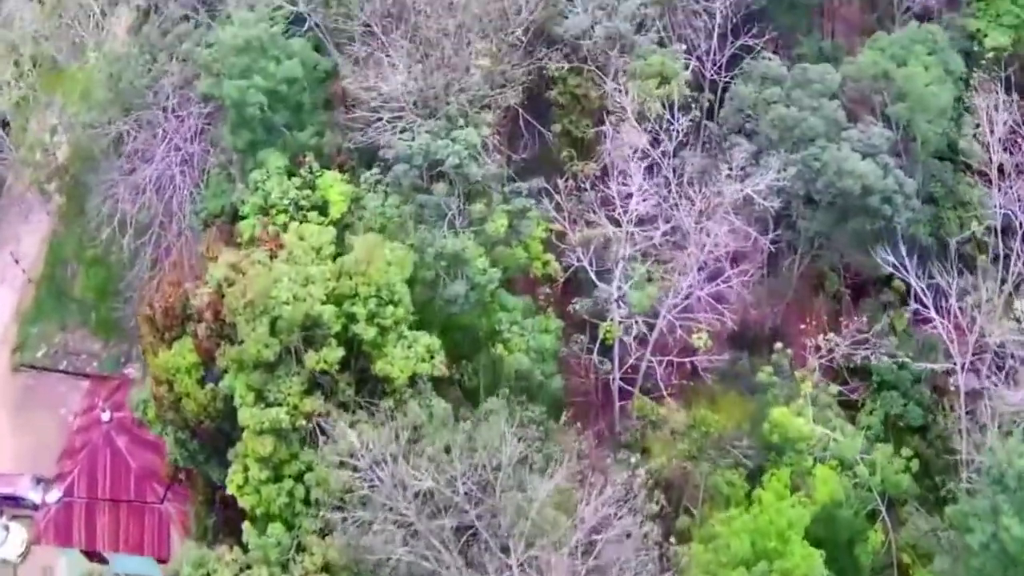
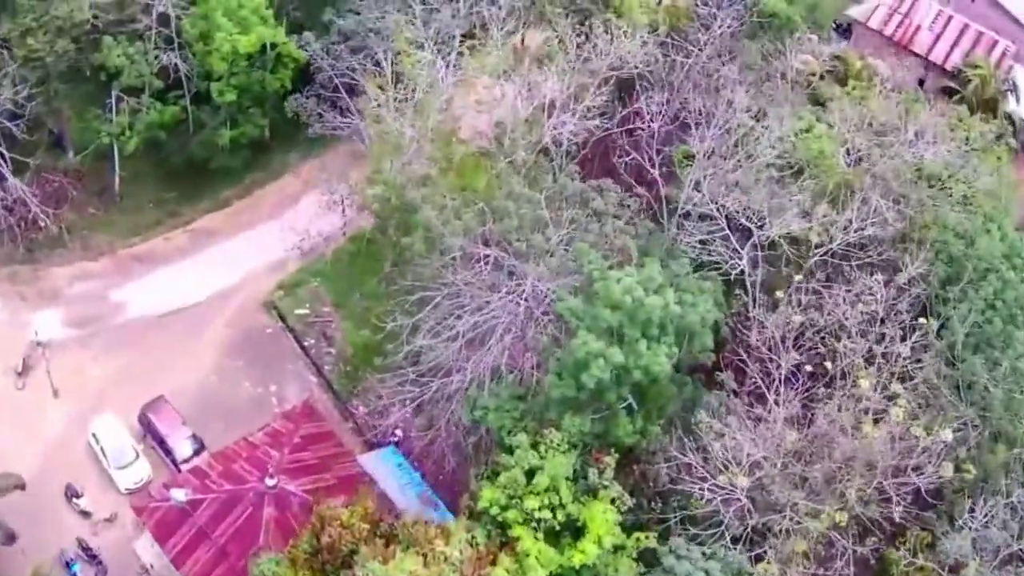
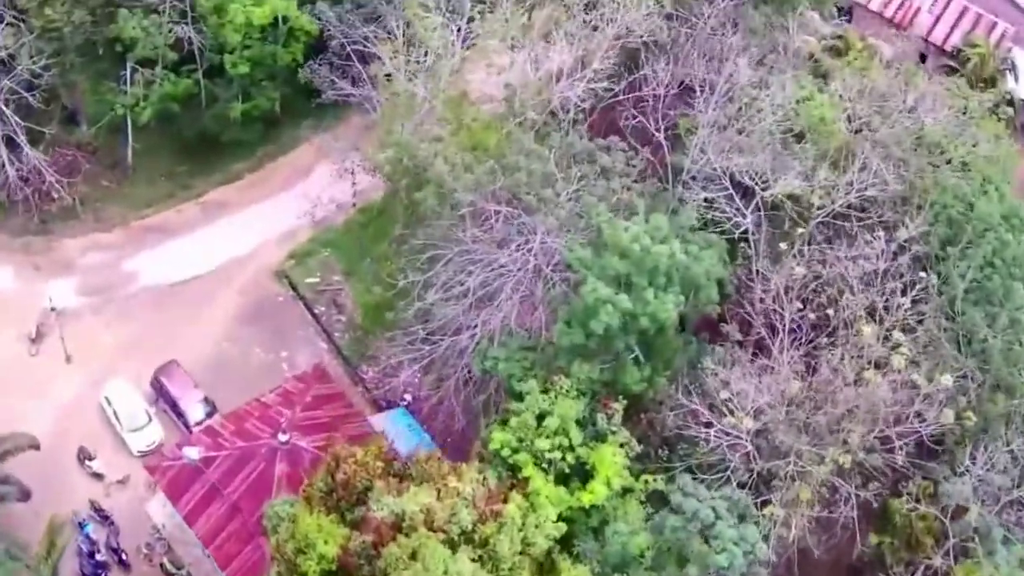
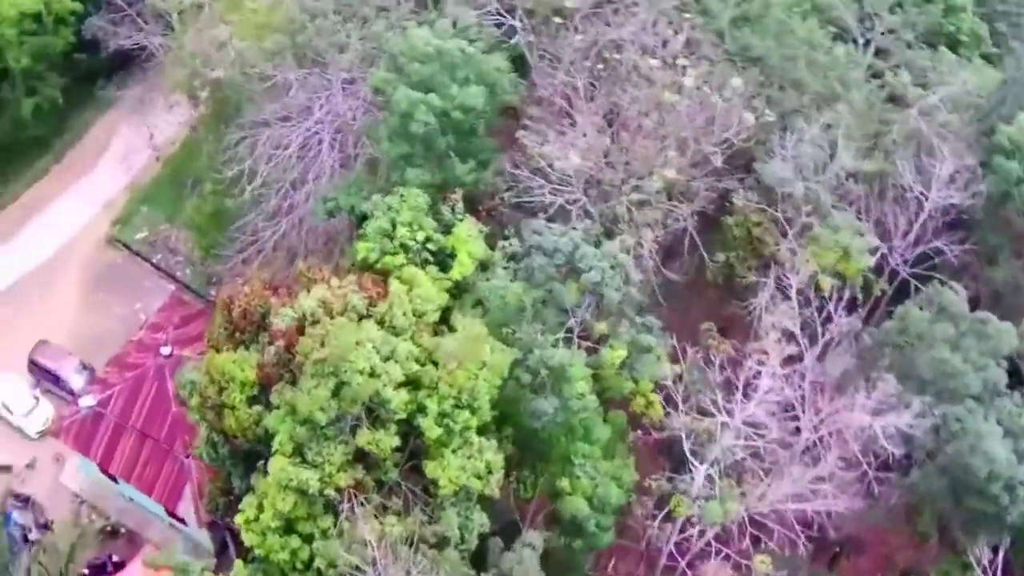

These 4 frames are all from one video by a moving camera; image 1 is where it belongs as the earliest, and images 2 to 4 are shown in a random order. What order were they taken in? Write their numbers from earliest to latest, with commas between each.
4, 3, 2
